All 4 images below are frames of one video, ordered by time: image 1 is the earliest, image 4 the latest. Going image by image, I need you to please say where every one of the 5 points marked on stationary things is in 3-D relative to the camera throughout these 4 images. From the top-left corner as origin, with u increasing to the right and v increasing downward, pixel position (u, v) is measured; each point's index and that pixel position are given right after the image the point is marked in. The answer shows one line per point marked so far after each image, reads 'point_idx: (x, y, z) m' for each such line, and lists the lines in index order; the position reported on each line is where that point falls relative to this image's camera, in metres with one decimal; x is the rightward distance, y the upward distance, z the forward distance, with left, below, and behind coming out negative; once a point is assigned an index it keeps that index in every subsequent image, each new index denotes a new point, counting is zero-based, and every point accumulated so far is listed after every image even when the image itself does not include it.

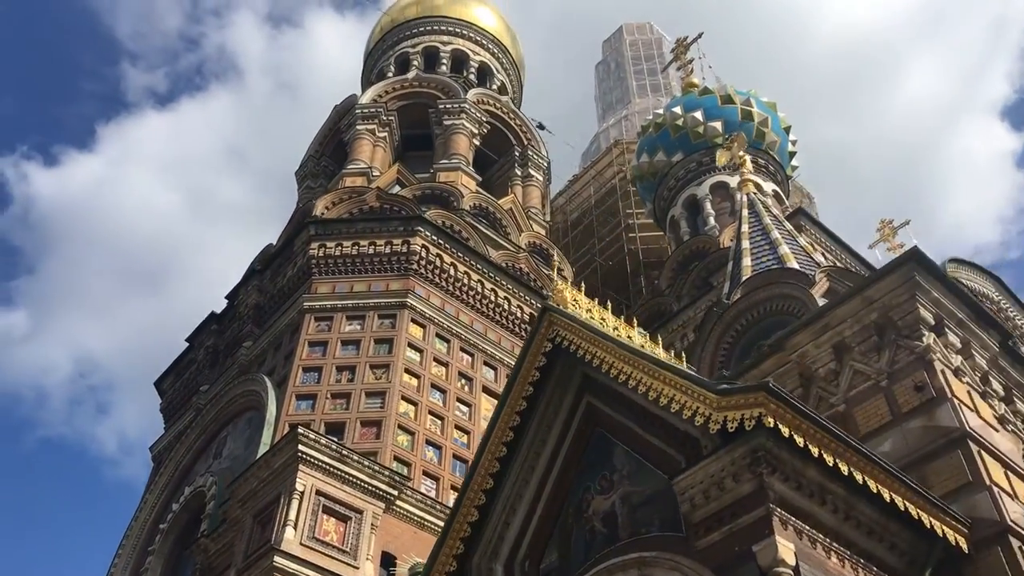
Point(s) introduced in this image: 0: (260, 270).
0: (-4.1, +0.3, +16.4) m
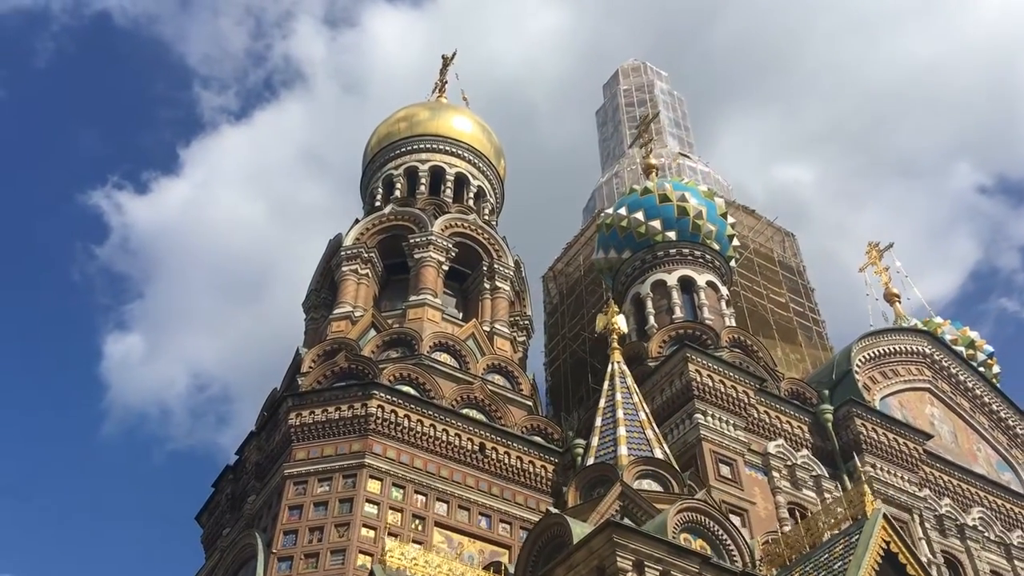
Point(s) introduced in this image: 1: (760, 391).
0: (-5.0, -2.8, +19.9) m
1: (+4.6, -1.9, +18.8) m
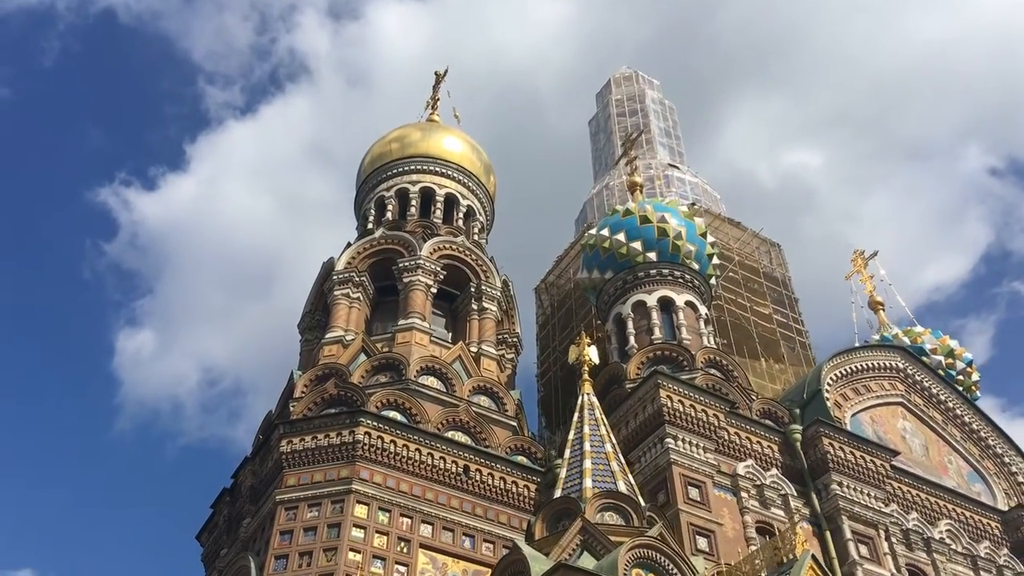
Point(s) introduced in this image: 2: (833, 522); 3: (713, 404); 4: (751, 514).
0: (-5.4, -3.4, +20.9) m
1: (+4.2, -2.4, +19.6) m
2: (+6.0, -4.4, +19.1) m
3: (+3.9, -2.2, +19.4) m
4: (+4.3, -4.1, +18.3) m
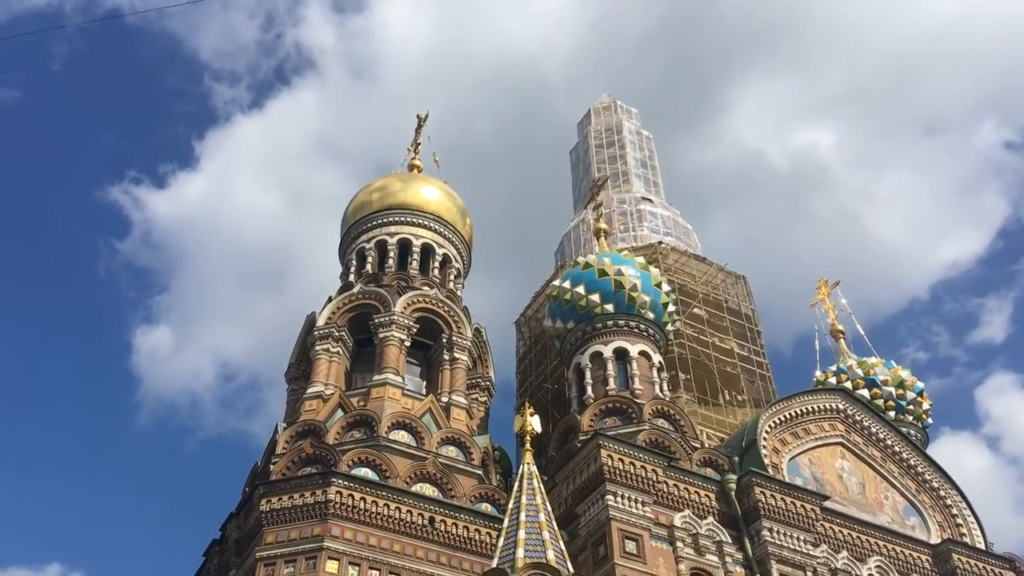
0: (-6.2, -5.0, +22.9) m
1: (+3.3, -3.8, +21.5) m
2: (+5.2, -5.7, +21.0) m
3: (+3.0, -3.6, +21.3) m
4: (+3.4, -5.5, +20.2) m
